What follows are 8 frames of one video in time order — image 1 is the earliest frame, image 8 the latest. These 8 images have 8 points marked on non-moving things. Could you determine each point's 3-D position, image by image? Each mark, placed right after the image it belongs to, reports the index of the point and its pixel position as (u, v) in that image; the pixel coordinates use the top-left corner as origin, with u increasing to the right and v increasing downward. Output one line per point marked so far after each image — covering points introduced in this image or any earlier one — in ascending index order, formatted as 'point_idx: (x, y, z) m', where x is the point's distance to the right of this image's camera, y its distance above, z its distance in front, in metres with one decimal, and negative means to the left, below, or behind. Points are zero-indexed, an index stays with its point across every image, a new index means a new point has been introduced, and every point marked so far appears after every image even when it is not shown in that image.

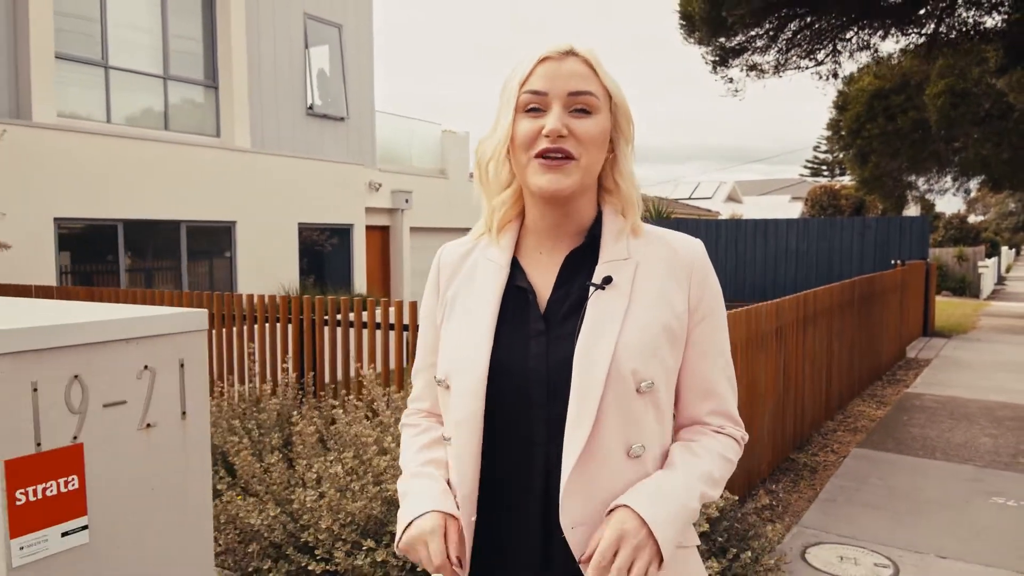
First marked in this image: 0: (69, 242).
0: (-5.4, +0.6, +9.4) m
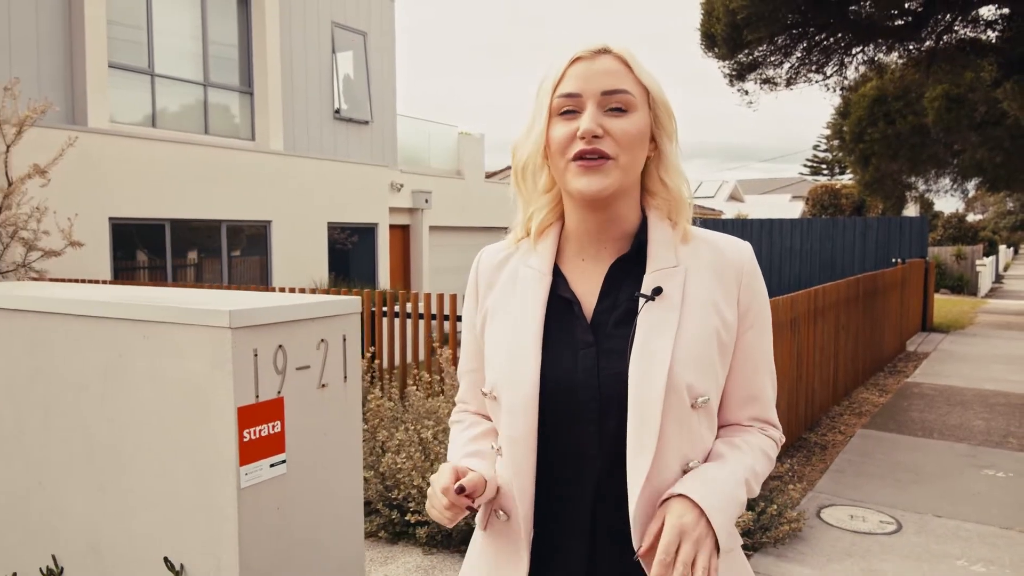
0: (-5.1, +0.6, +10.0) m
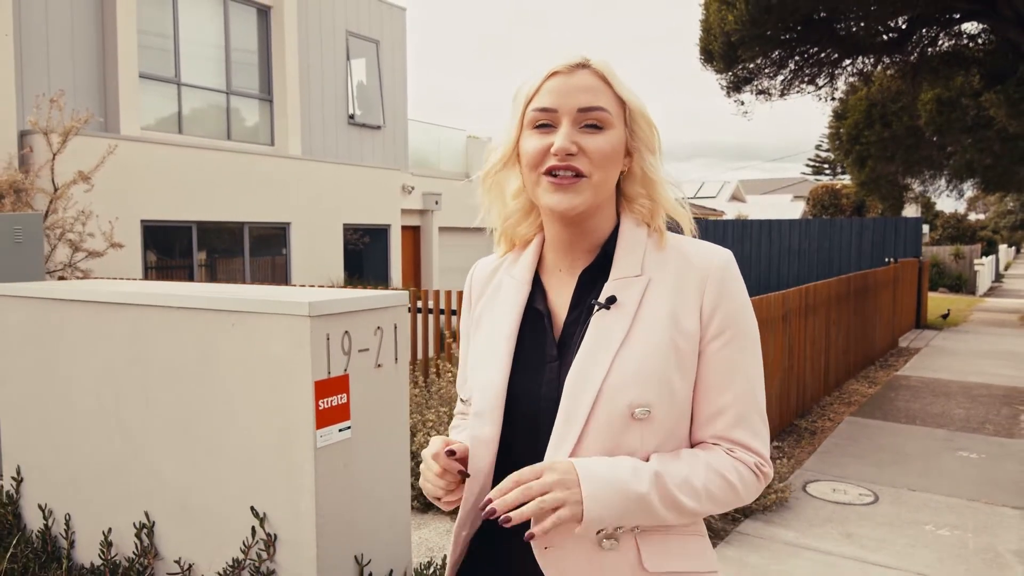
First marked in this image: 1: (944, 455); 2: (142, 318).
0: (-4.9, +0.6, +10.6) m
1: (+3.5, -1.3, +6.2) m
2: (-1.7, -0.1, +3.6) m
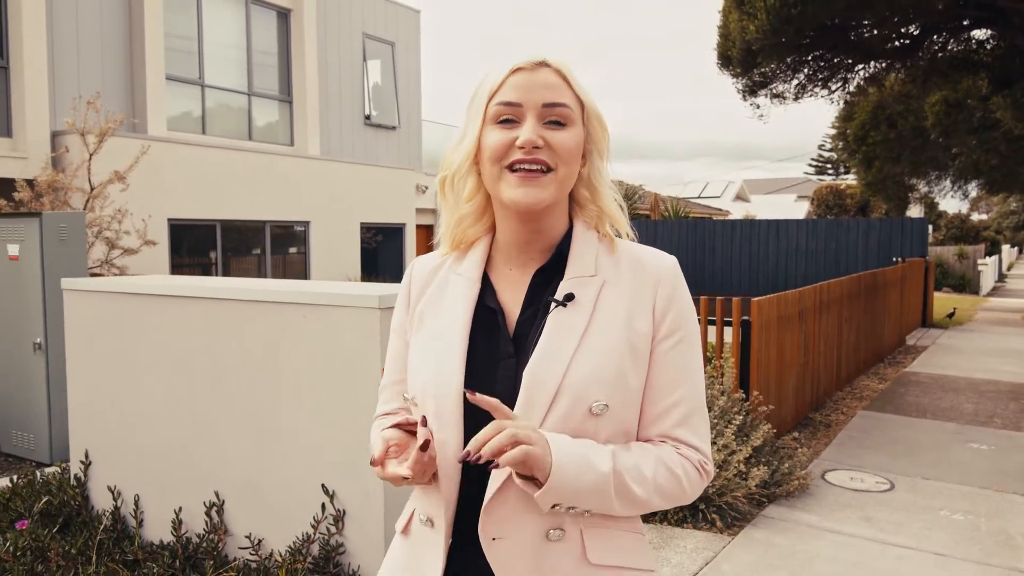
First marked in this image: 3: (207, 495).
0: (-4.7, +0.7, +10.8) m
1: (+3.7, -1.3, +6.4) m
2: (-1.5, -0.1, +3.9) m
3: (-1.6, -1.1, +3.9) m
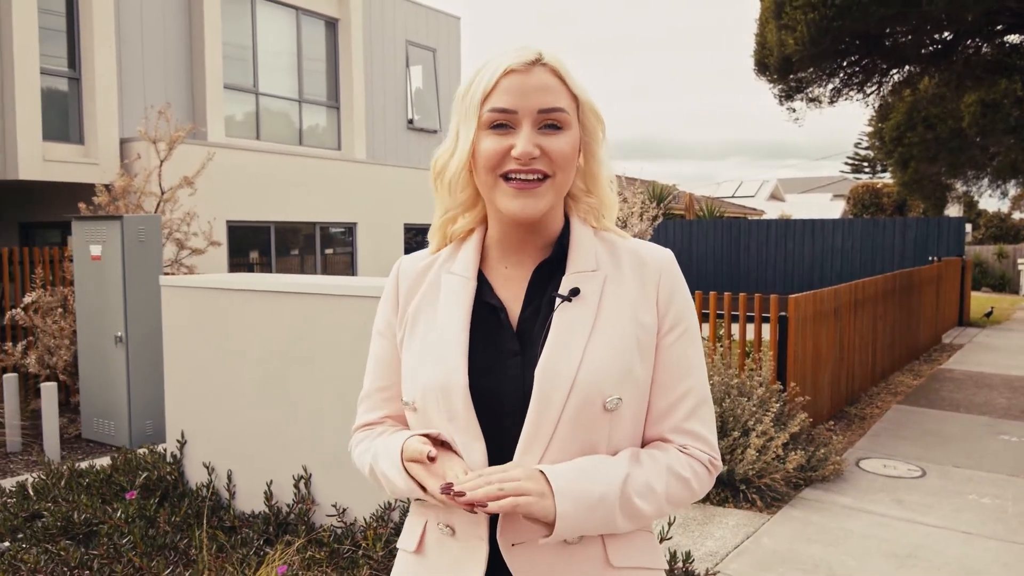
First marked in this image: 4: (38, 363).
0: (-4.1, +0.7, +11.4) m
1: (+4.1, -1.3, +6.6) m
2: (-1.2, -0.1, +4.3) m
3: (-1.2, -1.0, +4.4) m
4: (-5.1, -0.8, +8.2) m
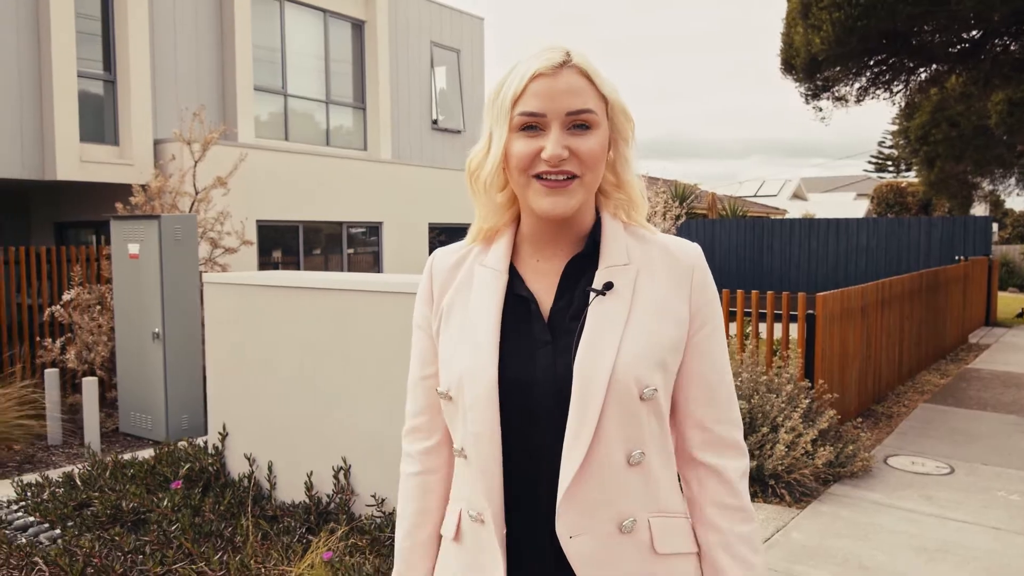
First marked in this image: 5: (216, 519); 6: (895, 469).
0: (-3.7, +0.7, +11.6) m
1: (+4.4, -1.3, +6.6) m
2: (-1.0, -0.1, +4.4) m
3: (-1.0, -1.0, +4.5) m
4: (-4.8, -0.8, +8.4) m
5: (-1.7, -1.3, +4.4) m
6: (+2.8, -1.3, +5.6) m
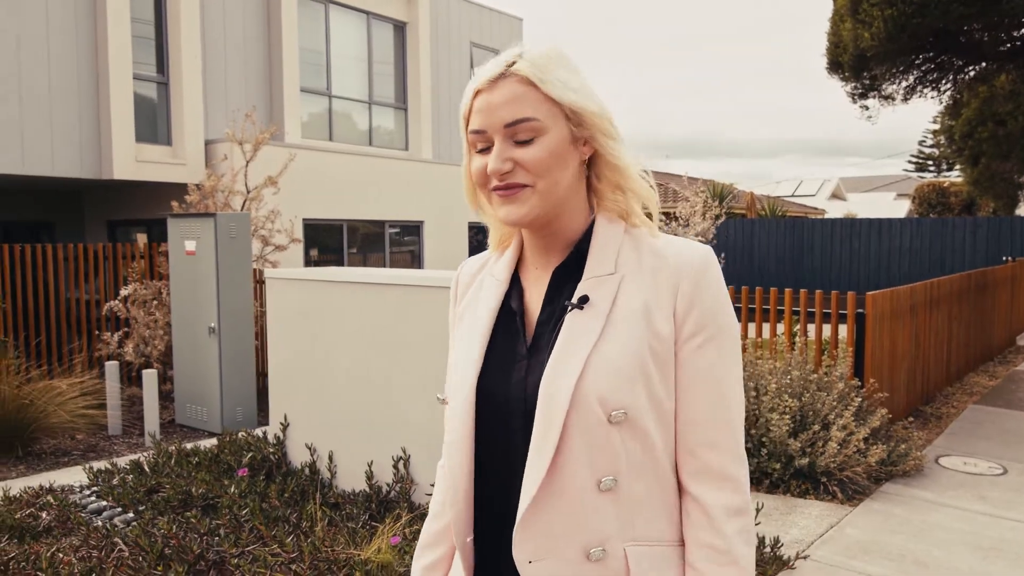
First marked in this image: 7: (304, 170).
0: (-3.1, +0.8, +11.8) m
1: (+4.8, -1.3, +6.6) m
2: (-0.6, -0.1, +4.6) m
3: (-0.7, -1.0, +4.7) m
4: (-4.3, -0.7, +8.7) m
5: (-1.4, -1.3, +4.6) m
6: (+3.2, -1.3, +5.6) m
7: (-3.1, +1.7, +11.2) m
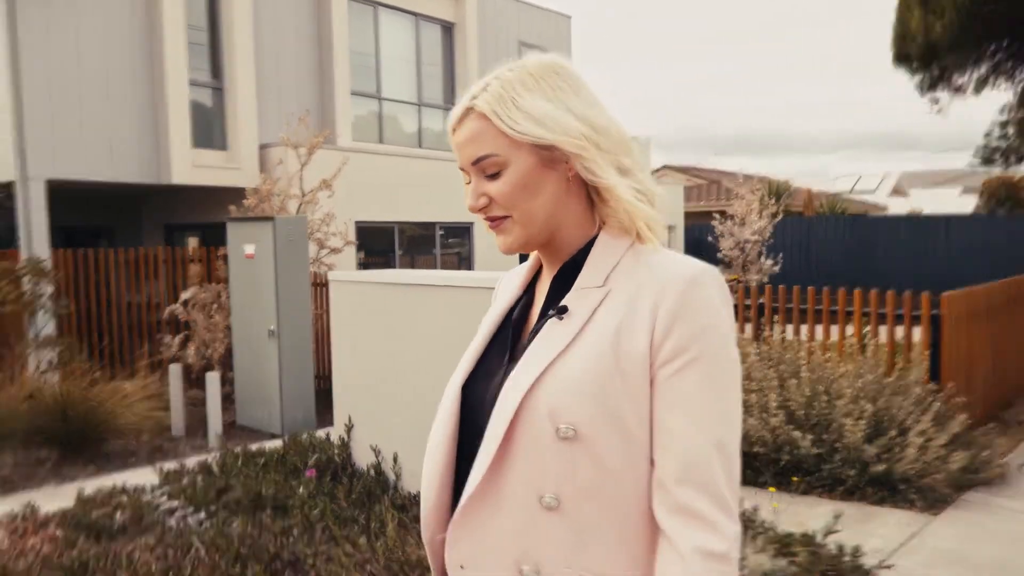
0: (-2.3, +0.8, +11.9) m
1: (+5.3, -1.3, +6.2) m
2: (-0.2, -0.1, +4.5) m
3: (-0.3, -1.0, +4.6) m
4: (-3.7, -0.8, +8.9) m
5: (-1.0, -1.3, +4.6) m
6: (+3.7, -1.3, +5.4) m
7: (-2.3, +1.7, +11.3) m
